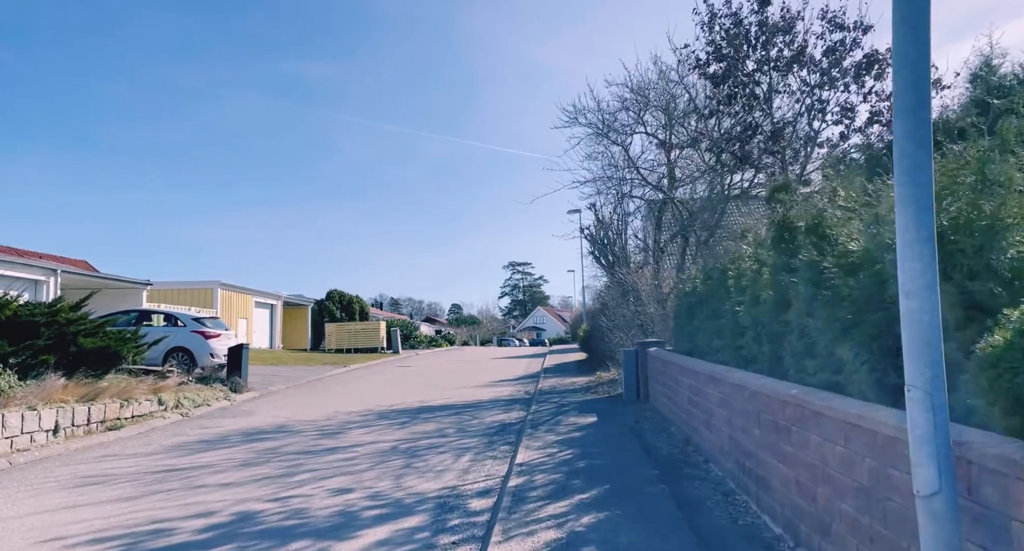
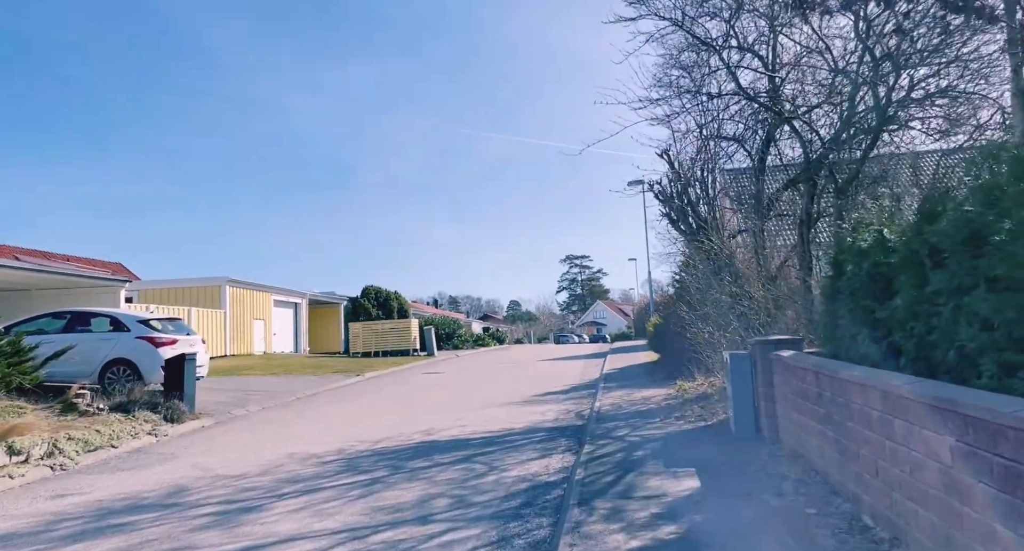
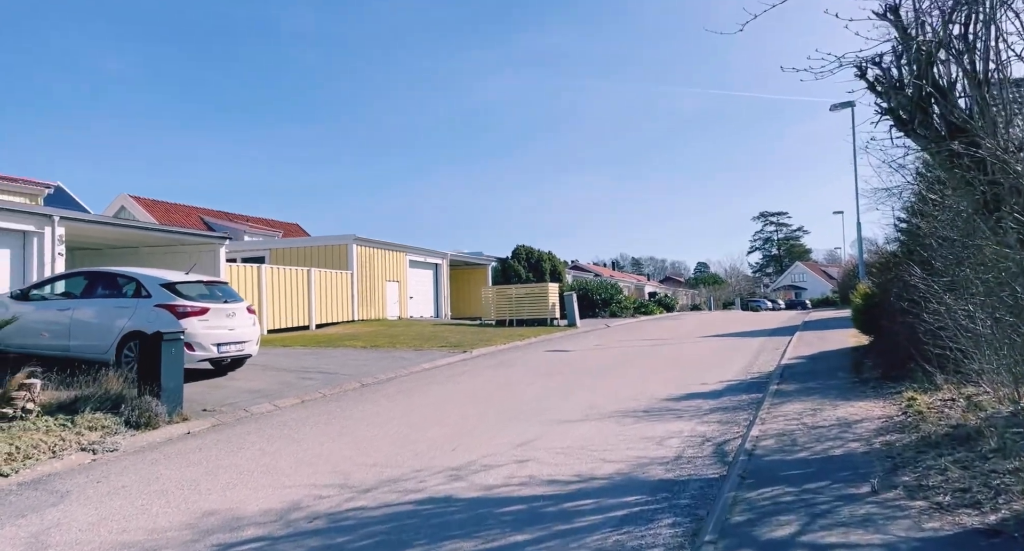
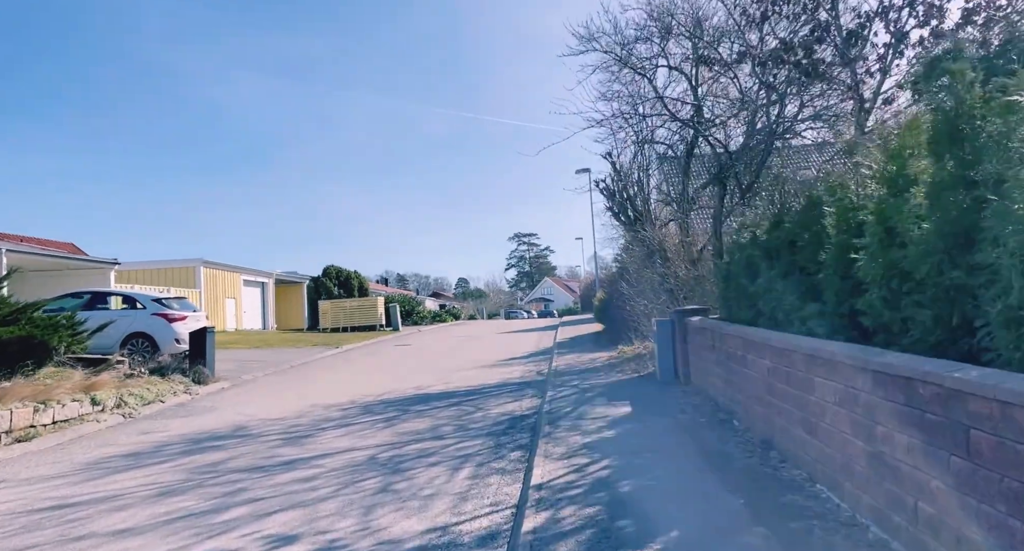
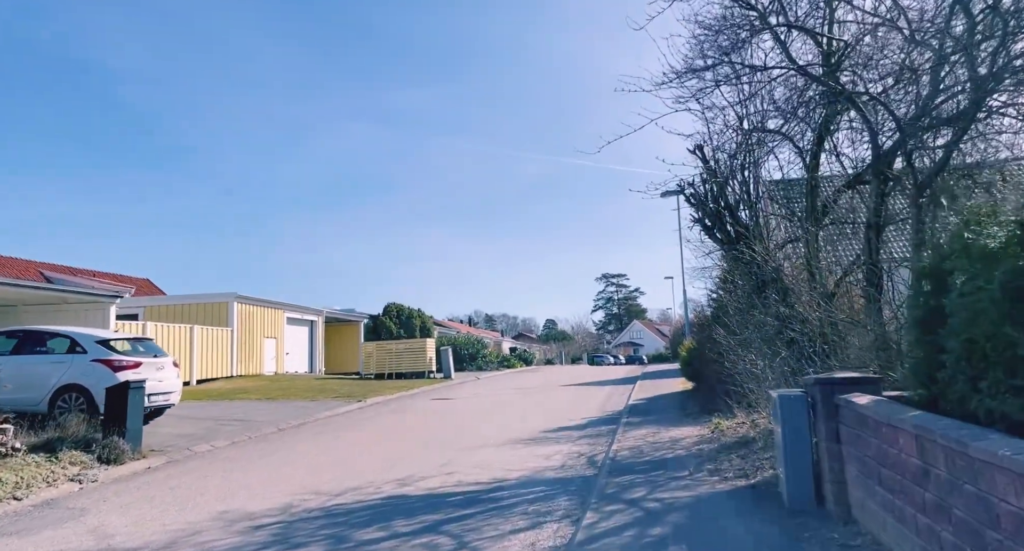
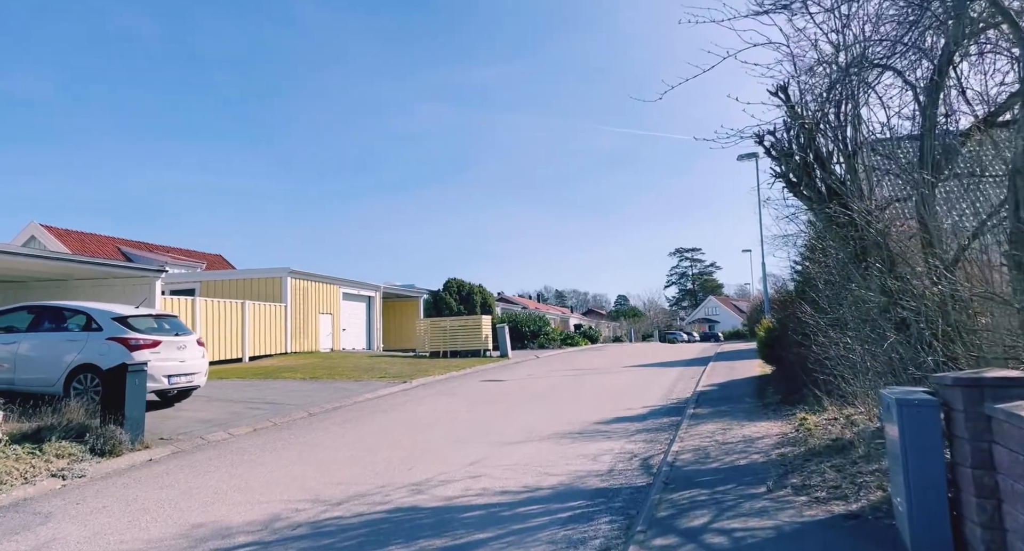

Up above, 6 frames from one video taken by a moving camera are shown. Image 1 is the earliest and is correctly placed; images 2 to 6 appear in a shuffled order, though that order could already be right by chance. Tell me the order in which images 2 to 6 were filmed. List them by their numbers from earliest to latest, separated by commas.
4, 2, 5, 6, 3
